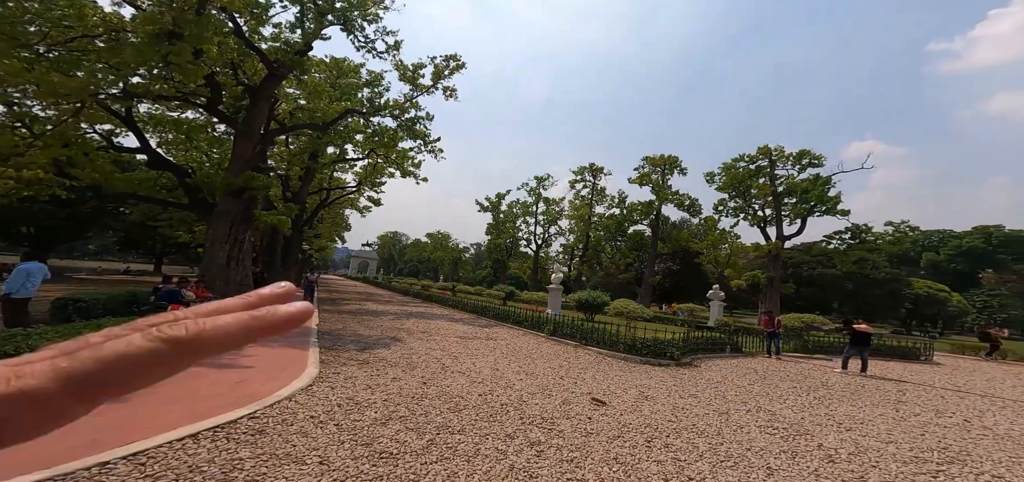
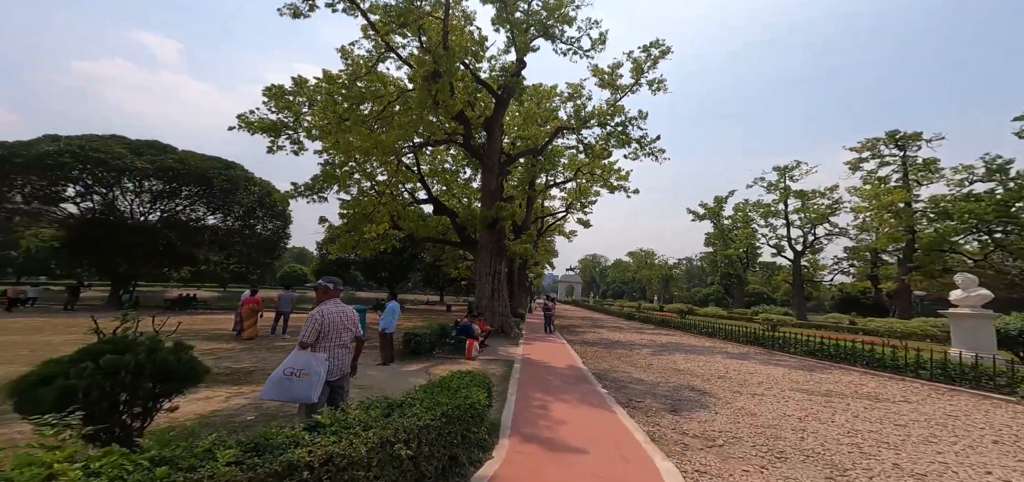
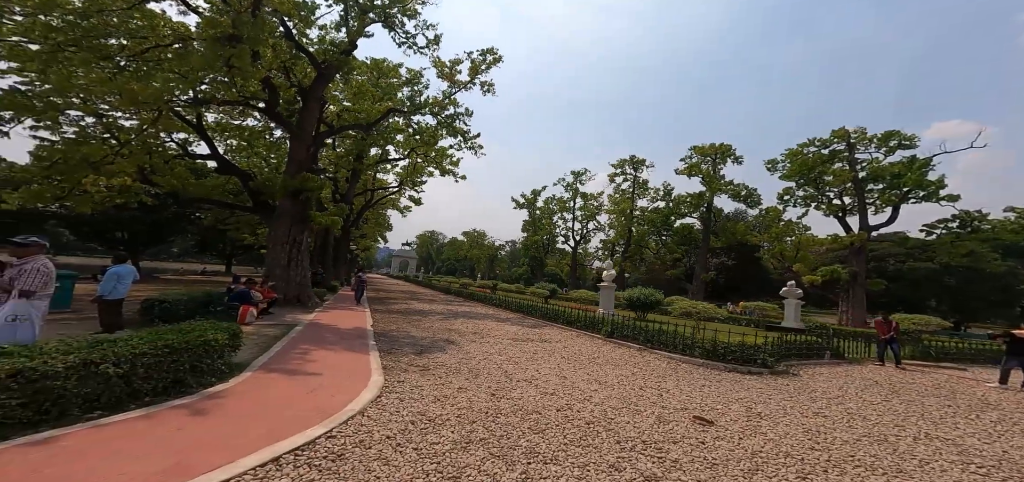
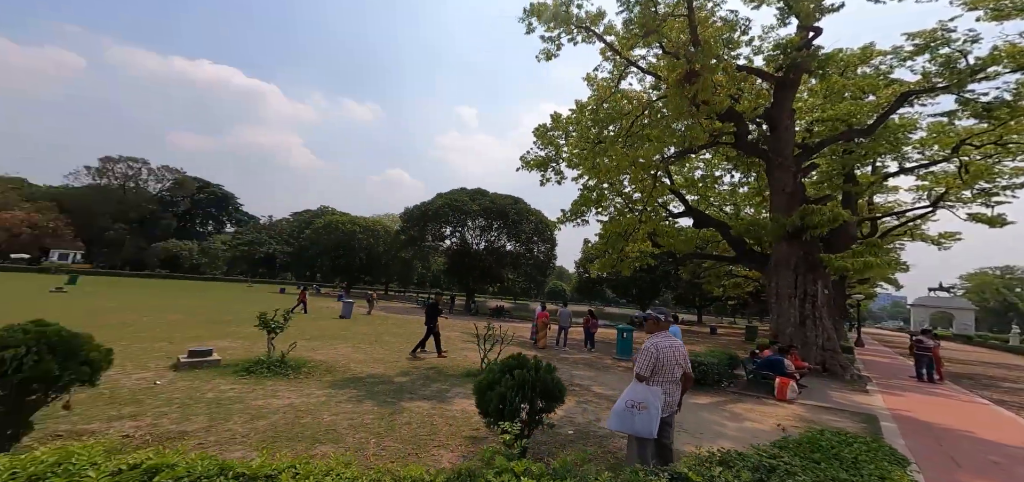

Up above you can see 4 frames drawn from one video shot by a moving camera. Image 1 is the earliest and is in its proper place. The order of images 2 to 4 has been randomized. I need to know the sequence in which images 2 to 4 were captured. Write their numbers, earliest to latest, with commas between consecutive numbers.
3, 2, 4
